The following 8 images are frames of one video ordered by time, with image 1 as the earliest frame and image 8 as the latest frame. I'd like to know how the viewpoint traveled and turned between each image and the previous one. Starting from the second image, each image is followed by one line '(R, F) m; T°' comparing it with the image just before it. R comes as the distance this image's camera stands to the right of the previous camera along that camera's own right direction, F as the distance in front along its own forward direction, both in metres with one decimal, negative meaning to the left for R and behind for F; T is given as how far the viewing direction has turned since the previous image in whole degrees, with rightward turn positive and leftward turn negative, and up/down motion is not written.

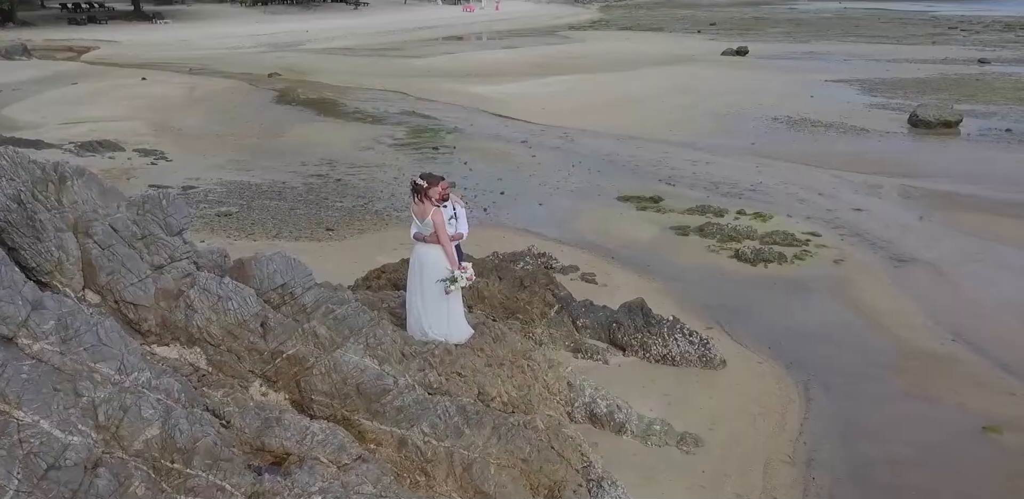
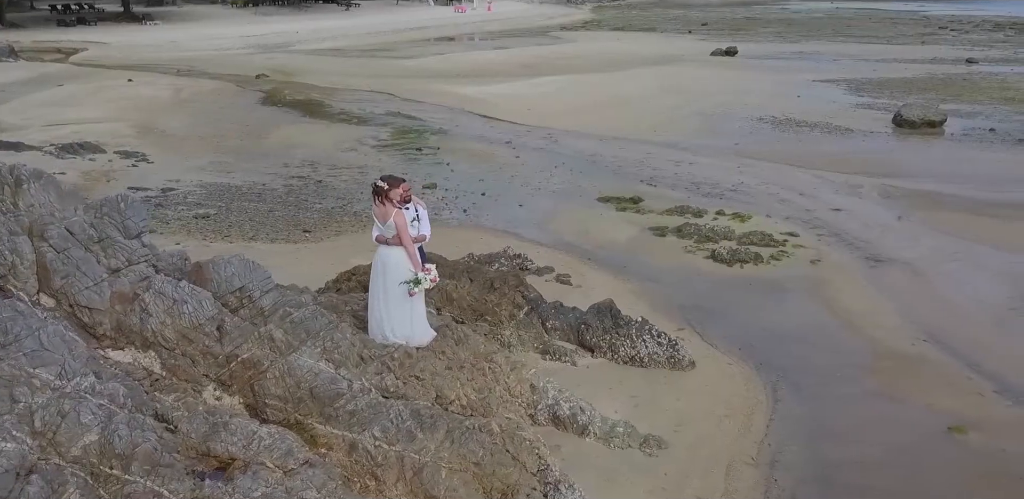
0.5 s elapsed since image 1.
(+0.3, 0.0) m; 0°
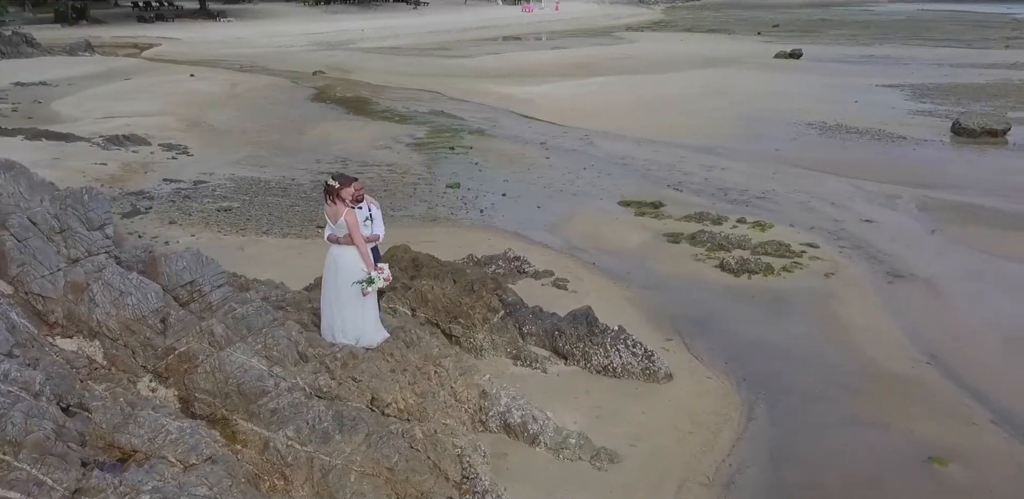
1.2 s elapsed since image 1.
(+1.0, +0.1) m; -5°
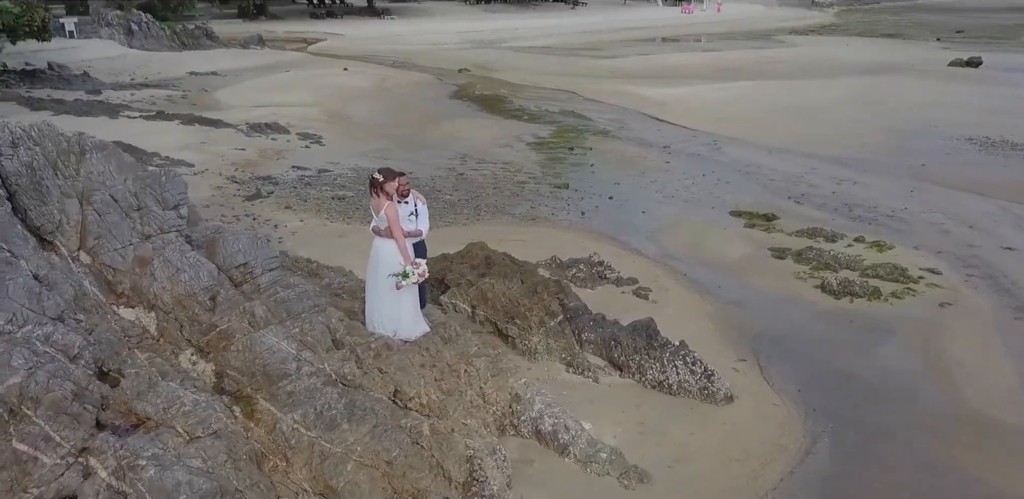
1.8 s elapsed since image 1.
(+0.9, +0.2) m; -11°
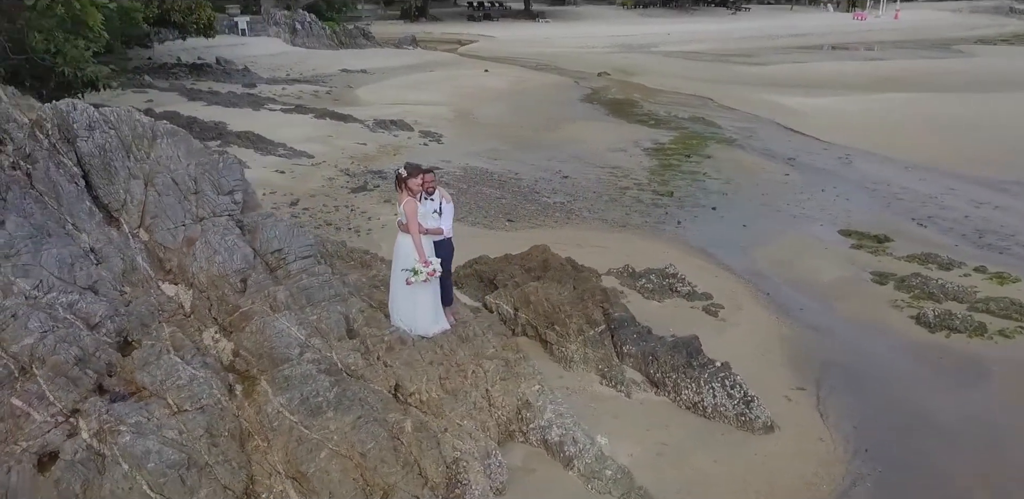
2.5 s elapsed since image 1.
(+1.1, +0.2) m; -11°
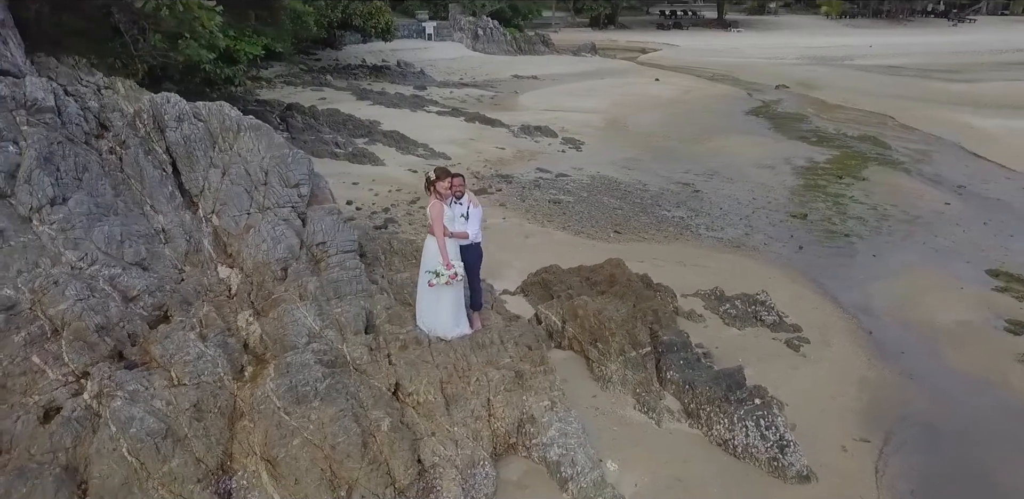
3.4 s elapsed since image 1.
(+1.3, +0.3) m; -13°
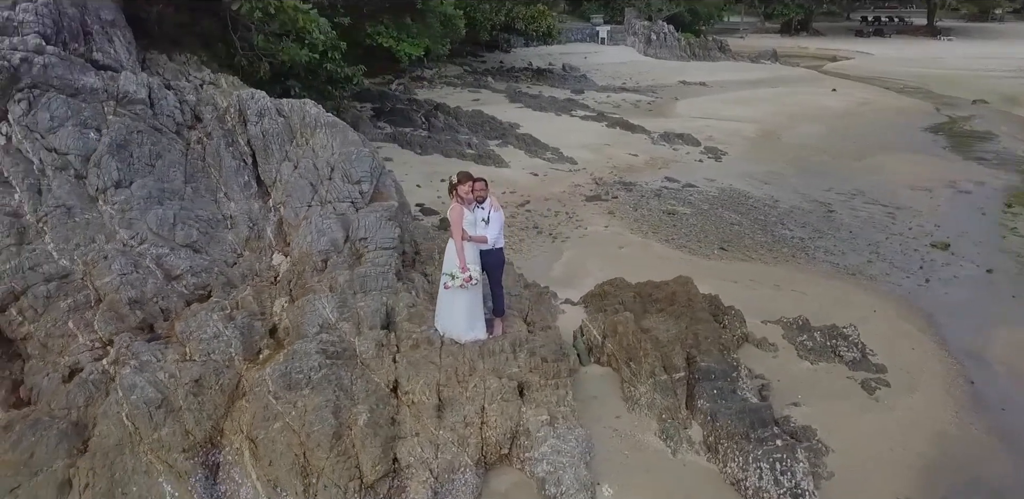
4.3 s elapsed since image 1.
(+1.4, +0.2) m; -13°
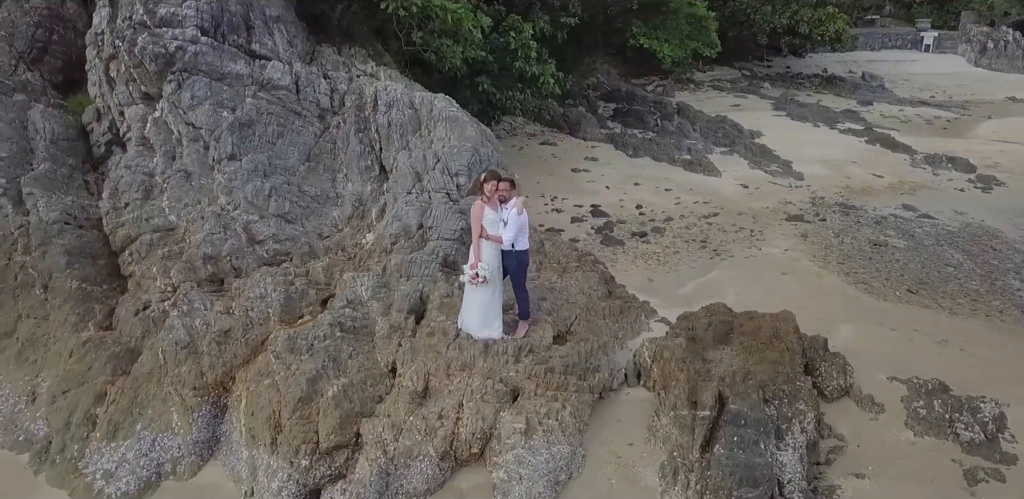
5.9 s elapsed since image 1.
(+2.4, +0.5) m; -22°
